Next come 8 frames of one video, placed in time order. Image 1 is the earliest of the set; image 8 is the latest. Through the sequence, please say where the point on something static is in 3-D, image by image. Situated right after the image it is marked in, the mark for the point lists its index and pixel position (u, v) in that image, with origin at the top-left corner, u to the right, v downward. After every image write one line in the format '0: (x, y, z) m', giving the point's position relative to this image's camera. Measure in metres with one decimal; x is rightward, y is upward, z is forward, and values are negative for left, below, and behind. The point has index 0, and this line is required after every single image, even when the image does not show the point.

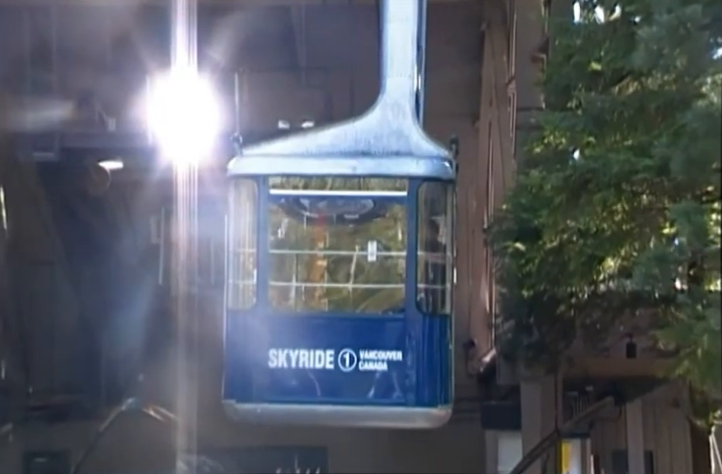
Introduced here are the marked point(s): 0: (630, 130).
0: (+2.3, +0.9, +15.4) m
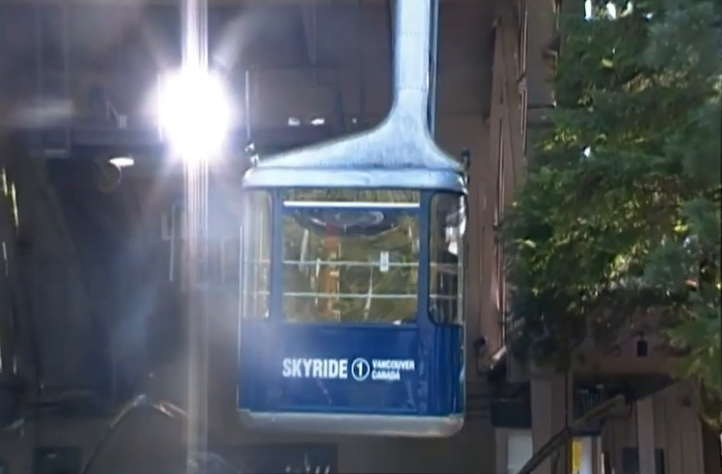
0: (+2.4, +0.9, +15.3) m
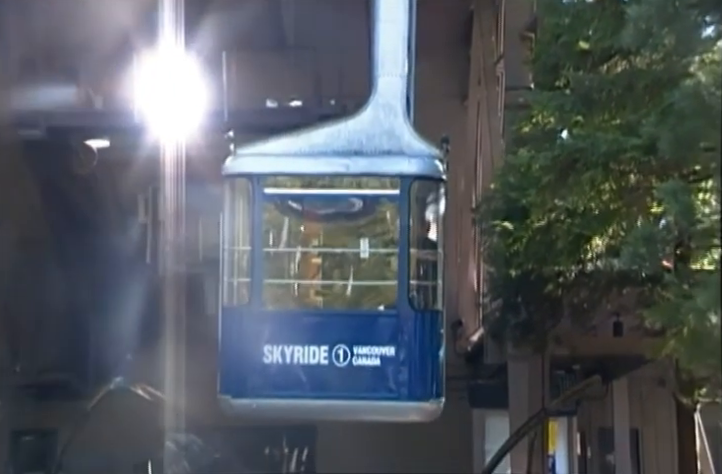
0: (+2.2, +1.1, +15.4) m
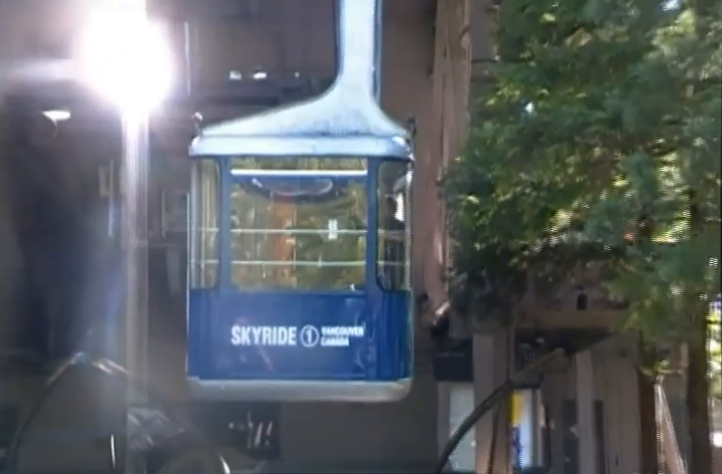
0: (+1.9, +1.3, +15.4) m
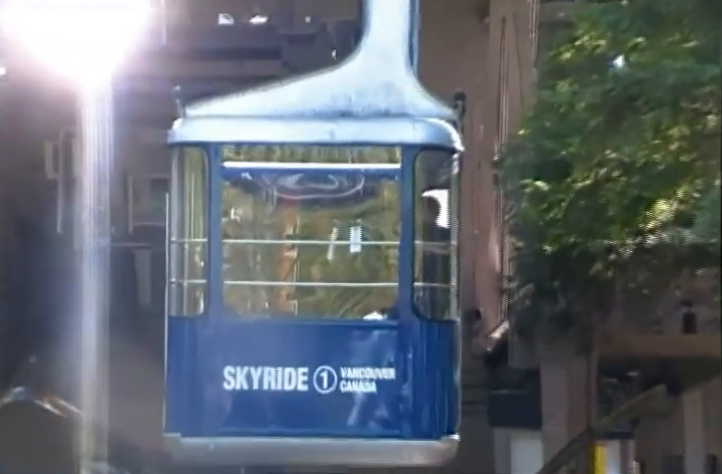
0: (+2.1, +1.3, +11.0) m
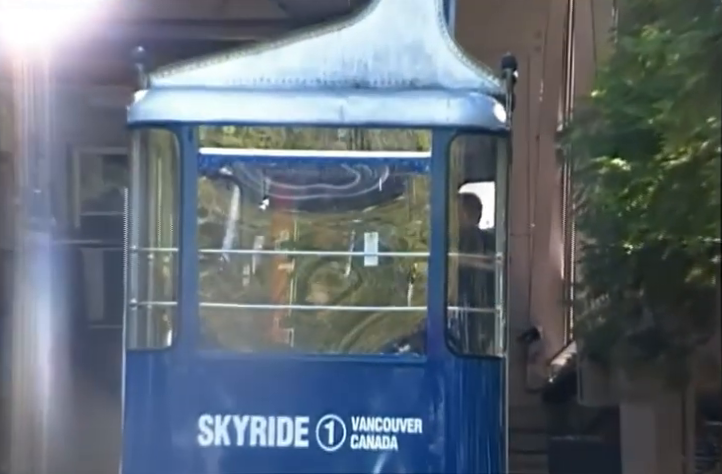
0: (+2.1, +1.4, +7.7) m
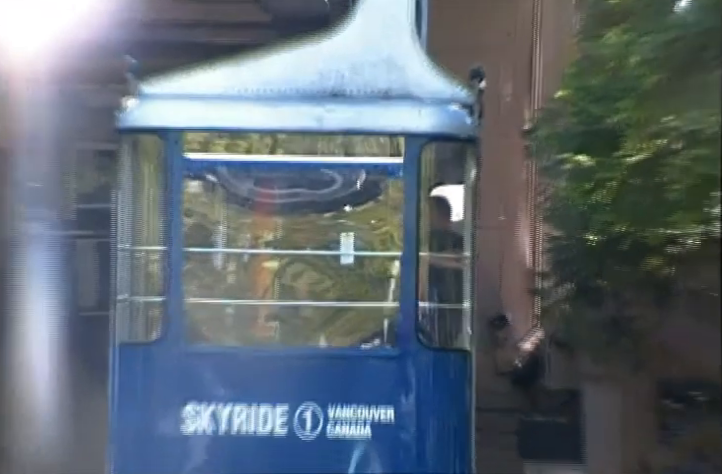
0: (+2.0, +1.4, +8.3) m
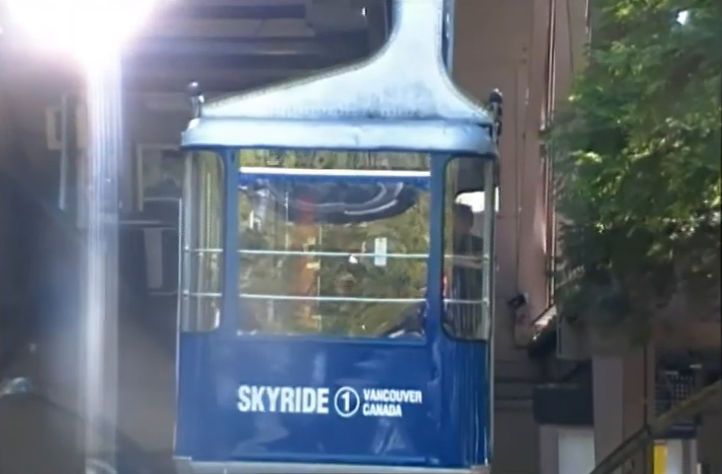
0: (+2.2, +1.4, +9.5) m
